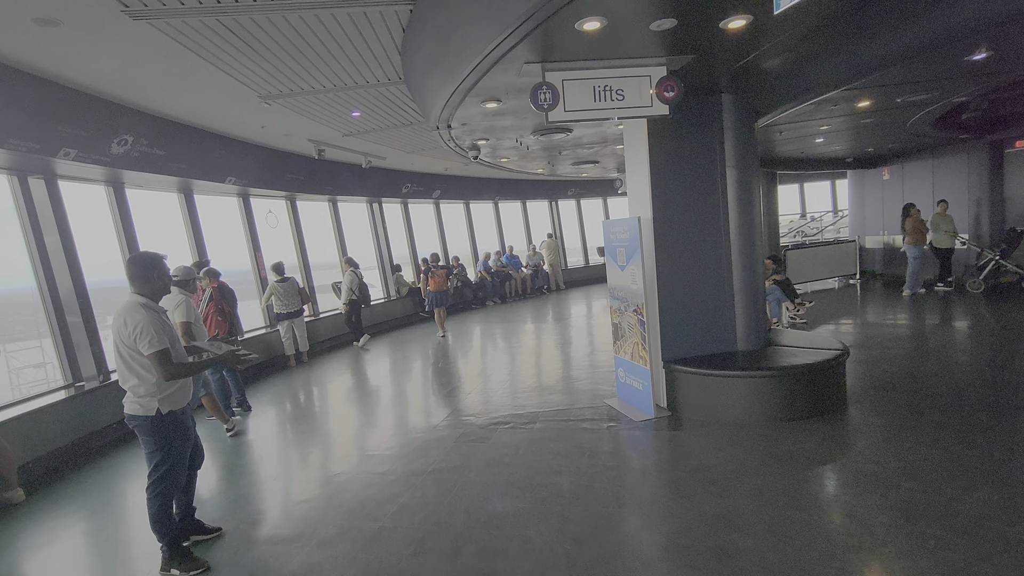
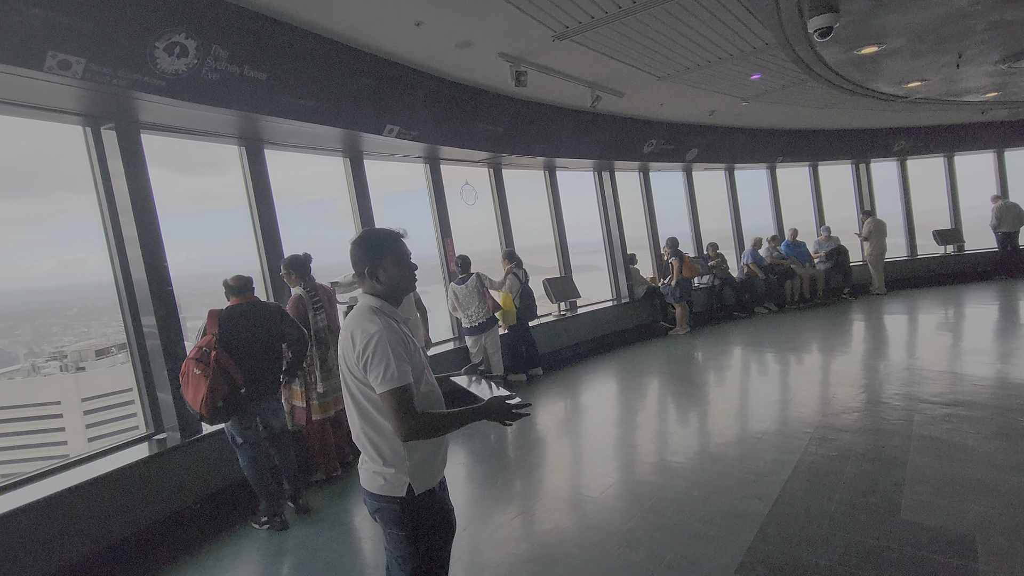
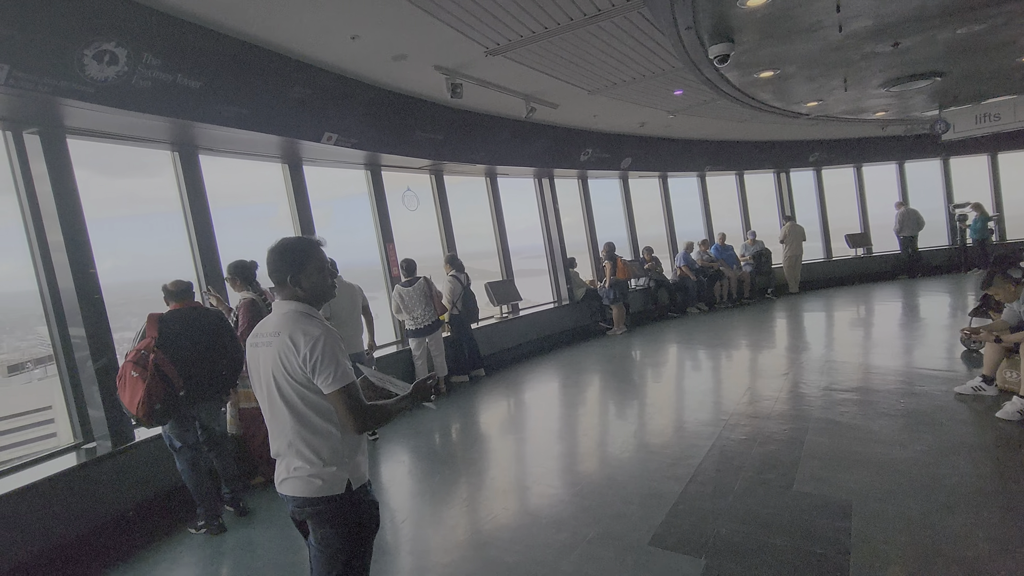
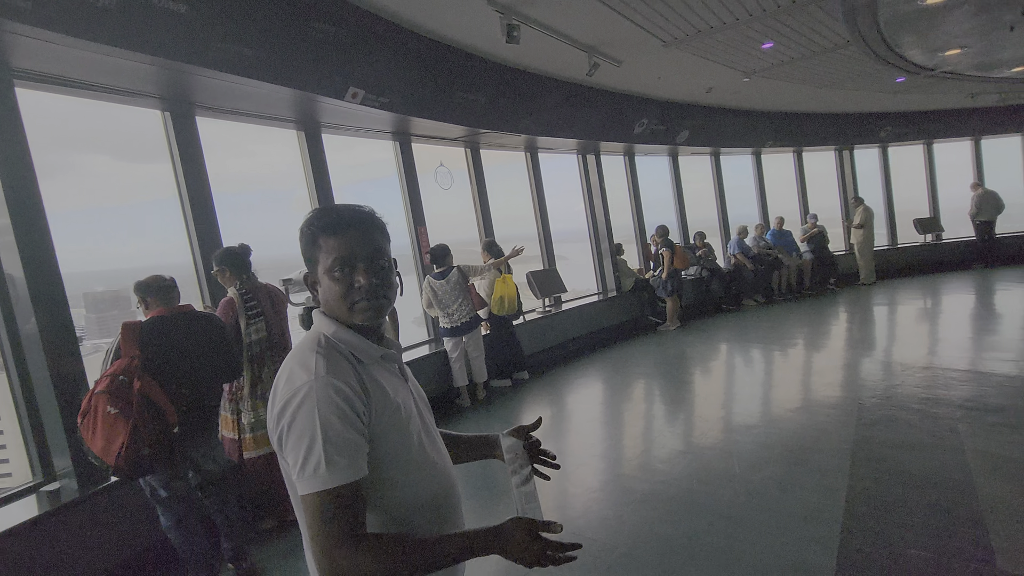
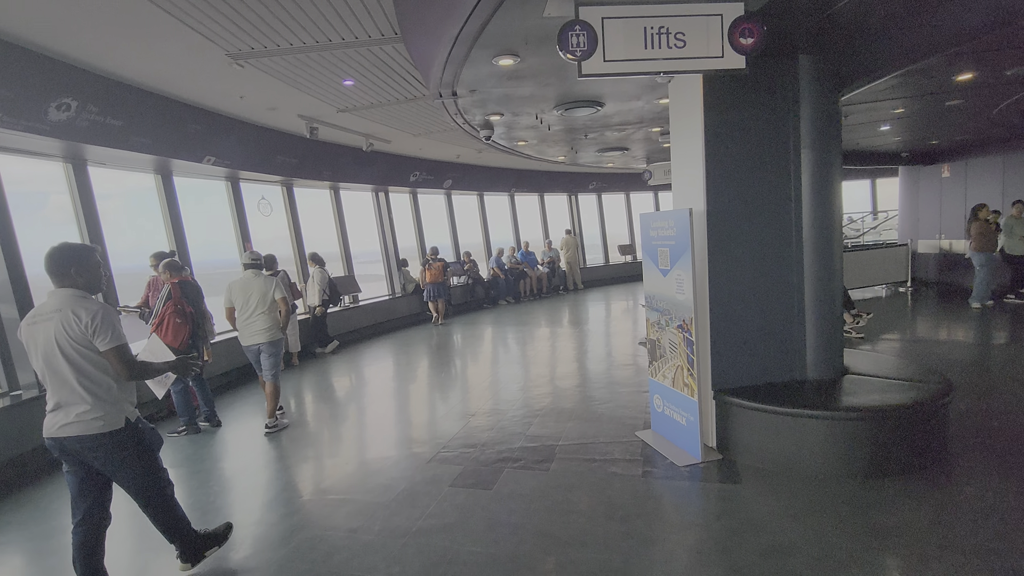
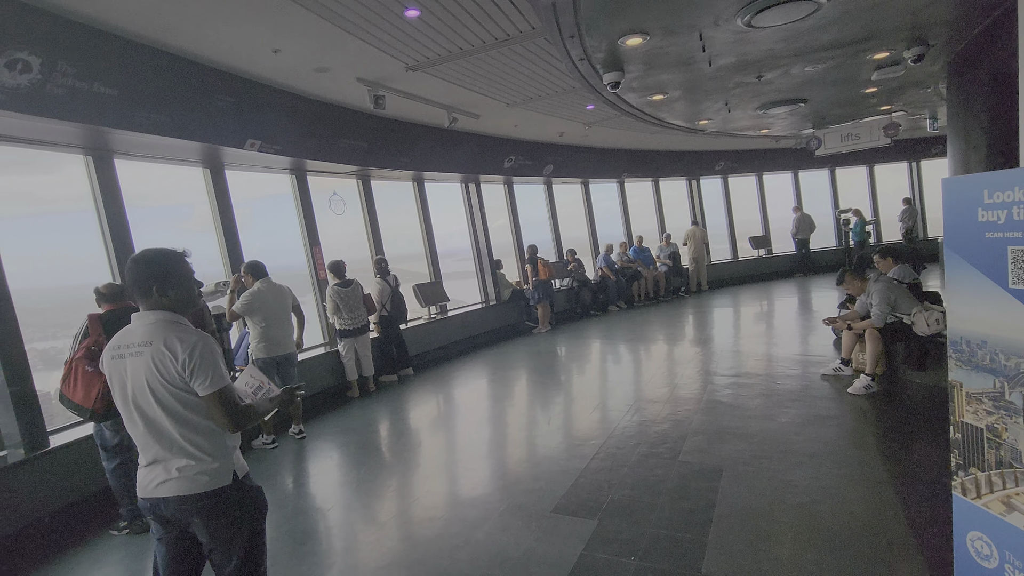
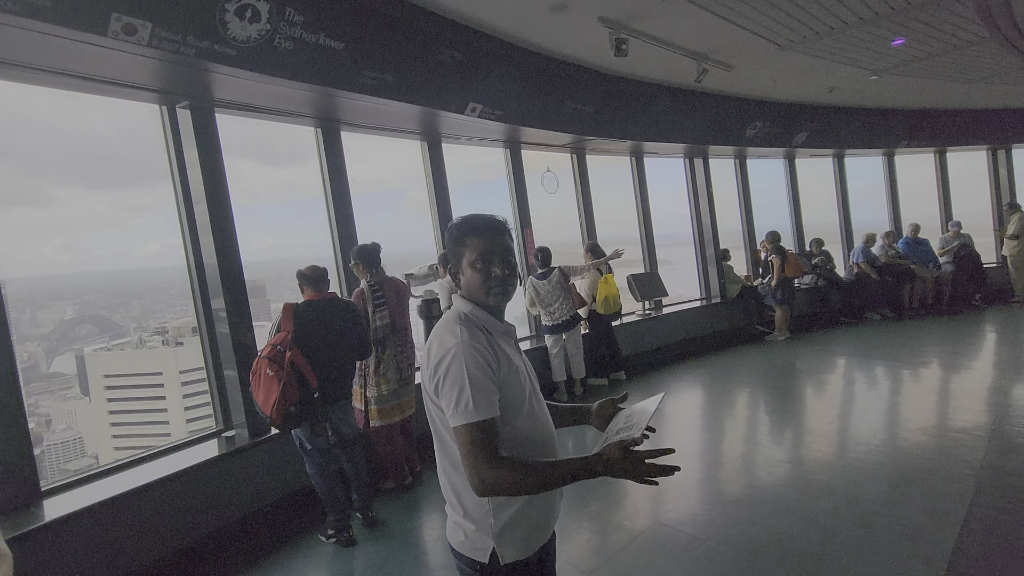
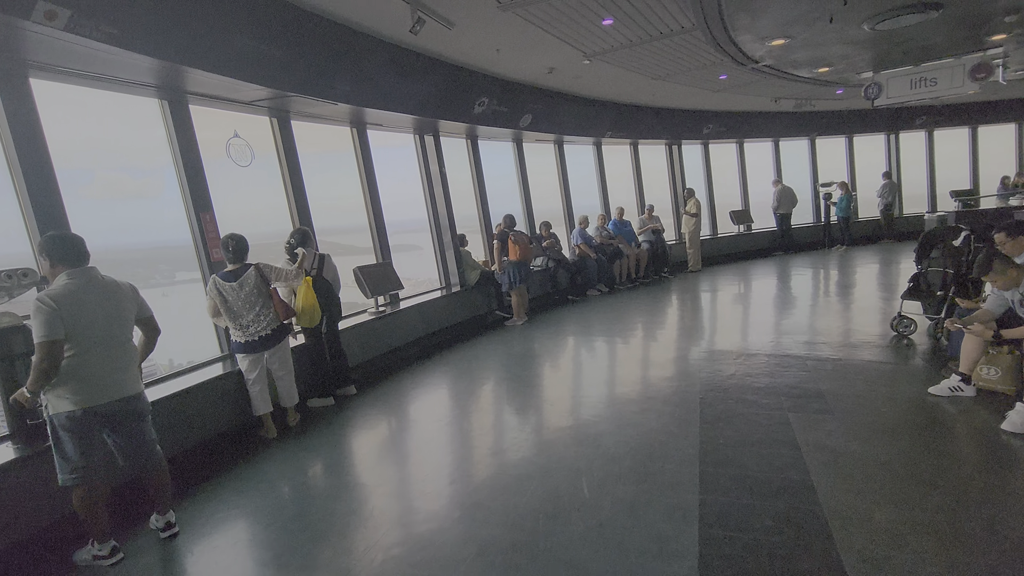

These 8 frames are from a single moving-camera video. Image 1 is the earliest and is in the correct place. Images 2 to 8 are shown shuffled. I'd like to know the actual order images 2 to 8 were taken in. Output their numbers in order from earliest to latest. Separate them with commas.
5, 6, 3, 2, 7, 4, 8
